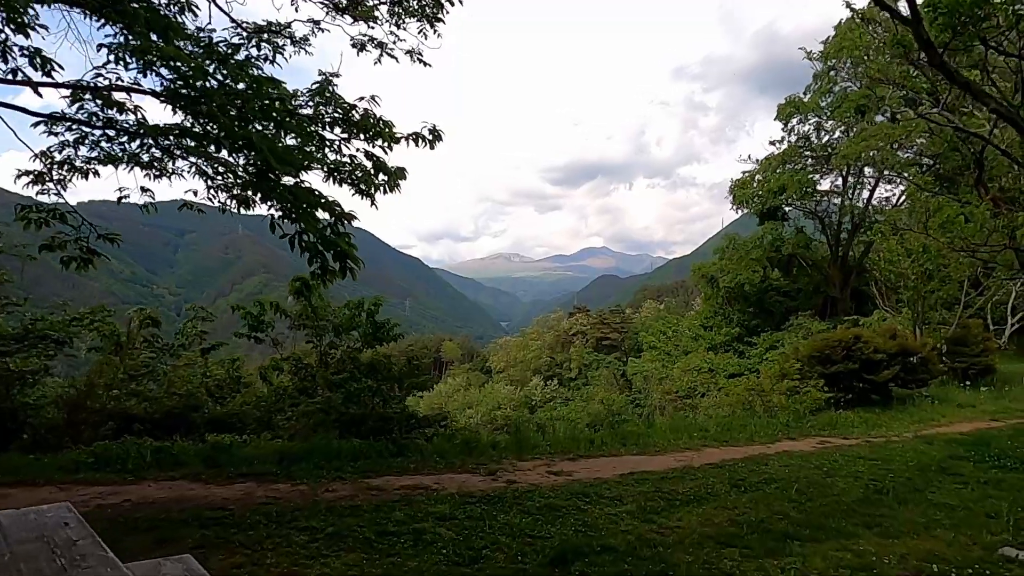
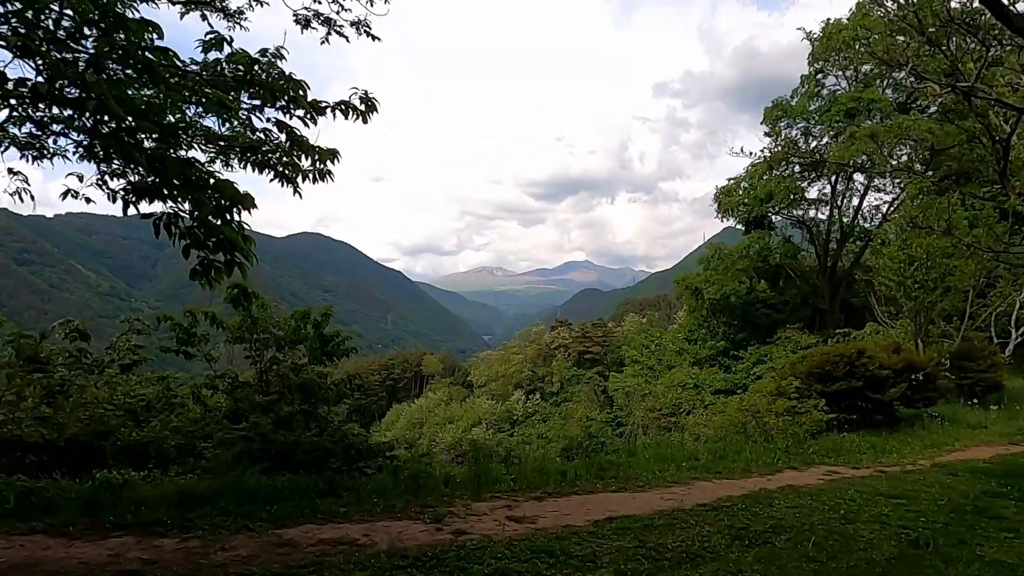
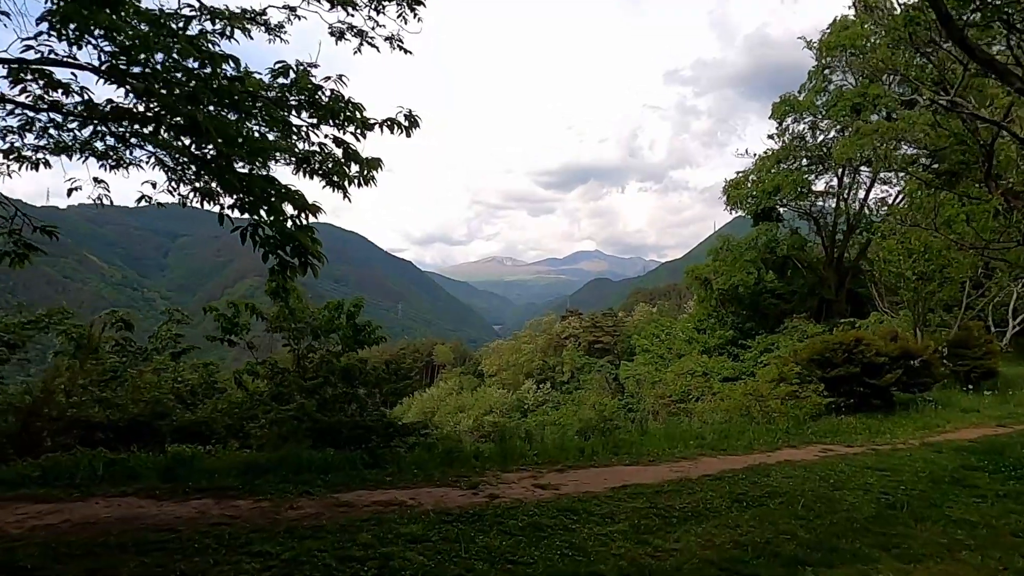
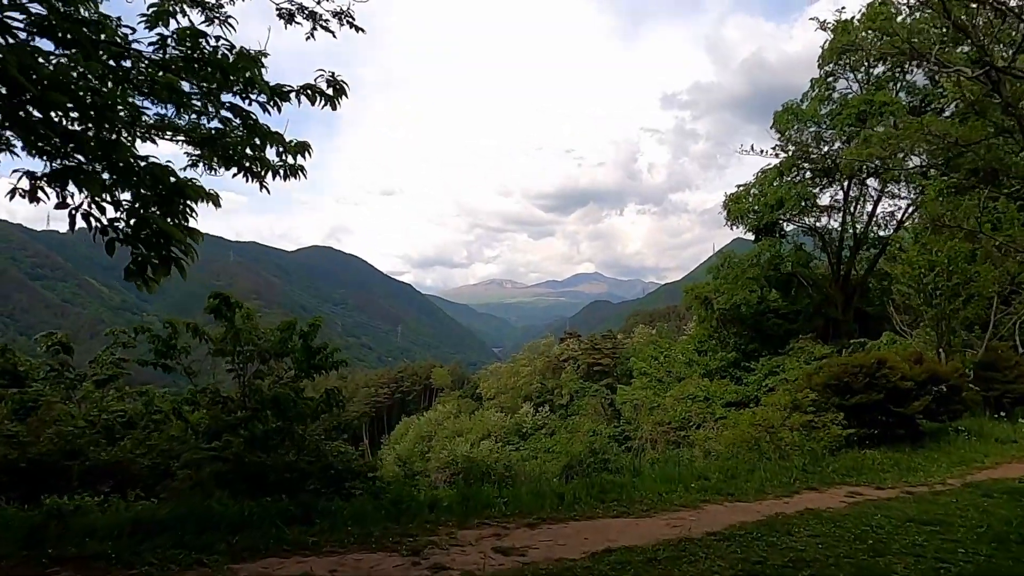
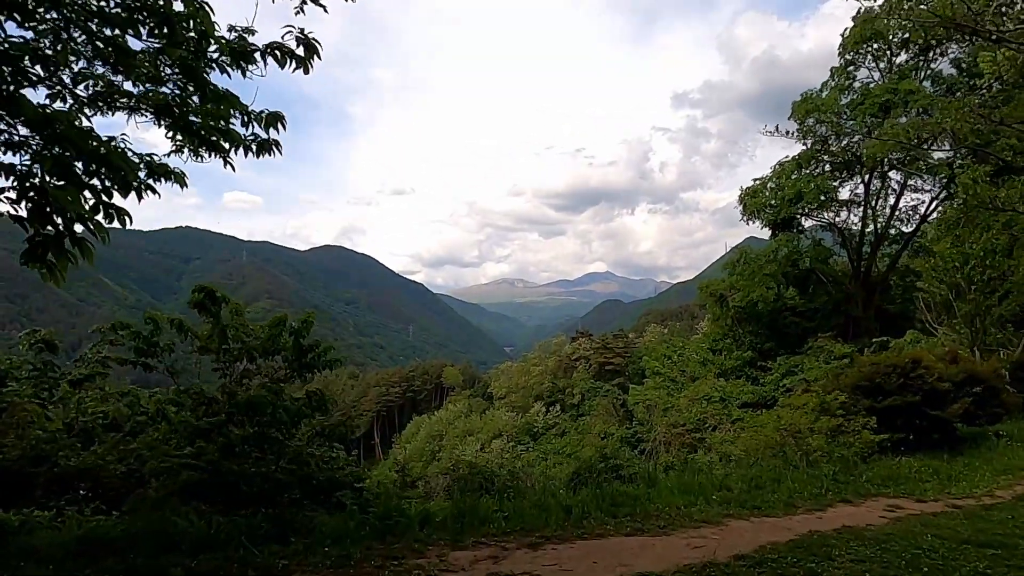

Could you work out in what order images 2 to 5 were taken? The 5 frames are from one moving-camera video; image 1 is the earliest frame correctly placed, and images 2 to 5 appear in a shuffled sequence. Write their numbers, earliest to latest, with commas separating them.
3, 2, 4, 5
